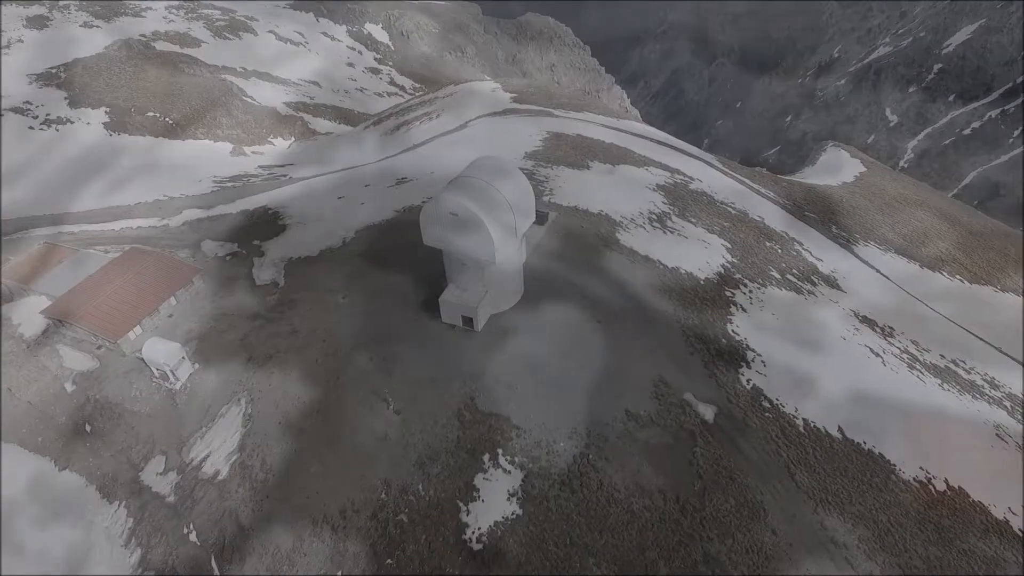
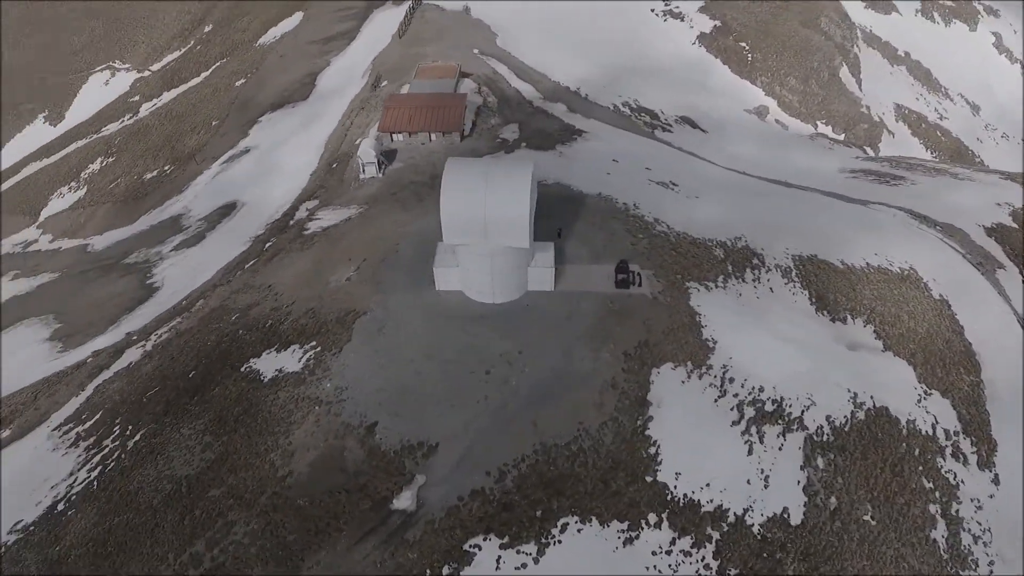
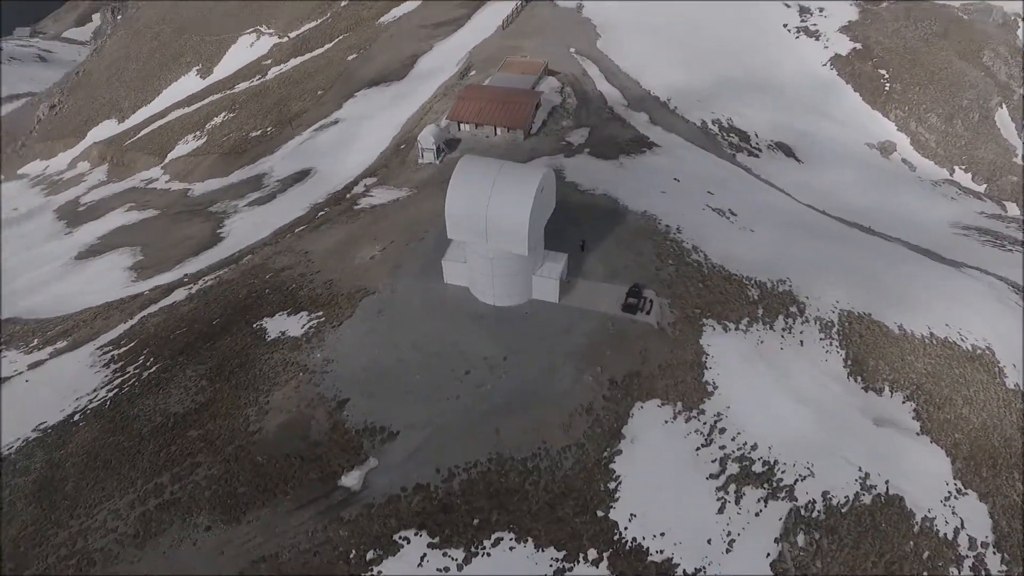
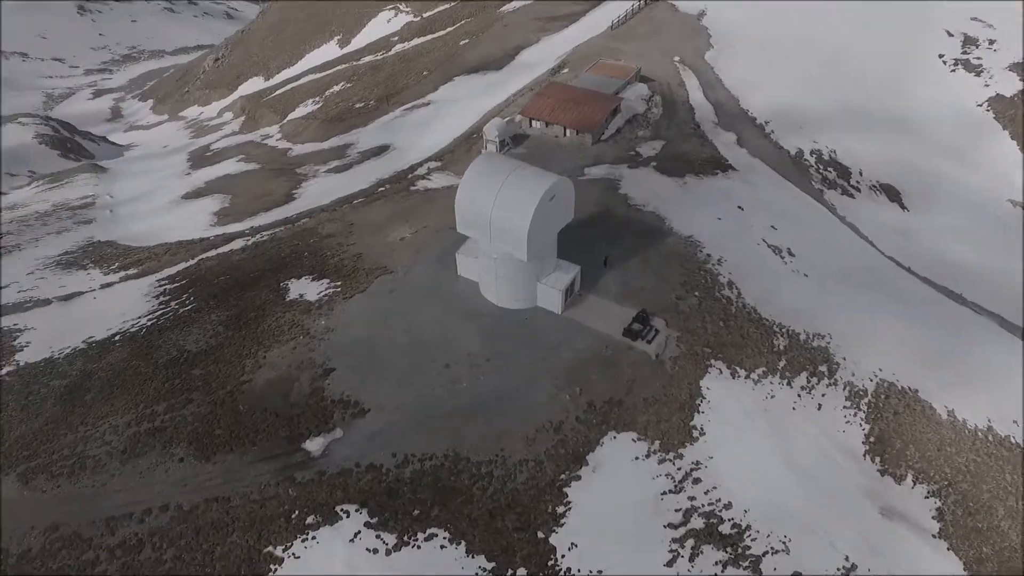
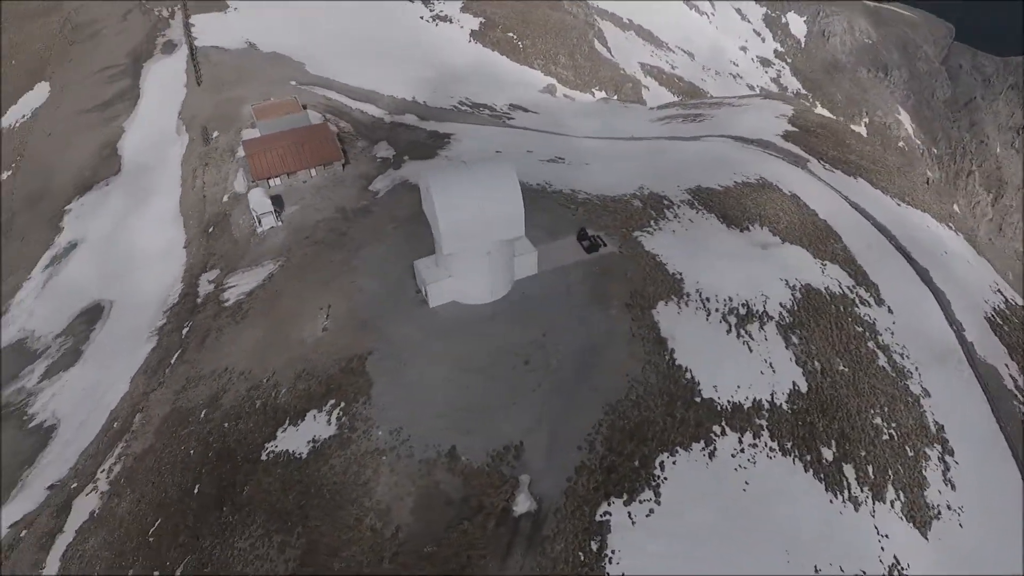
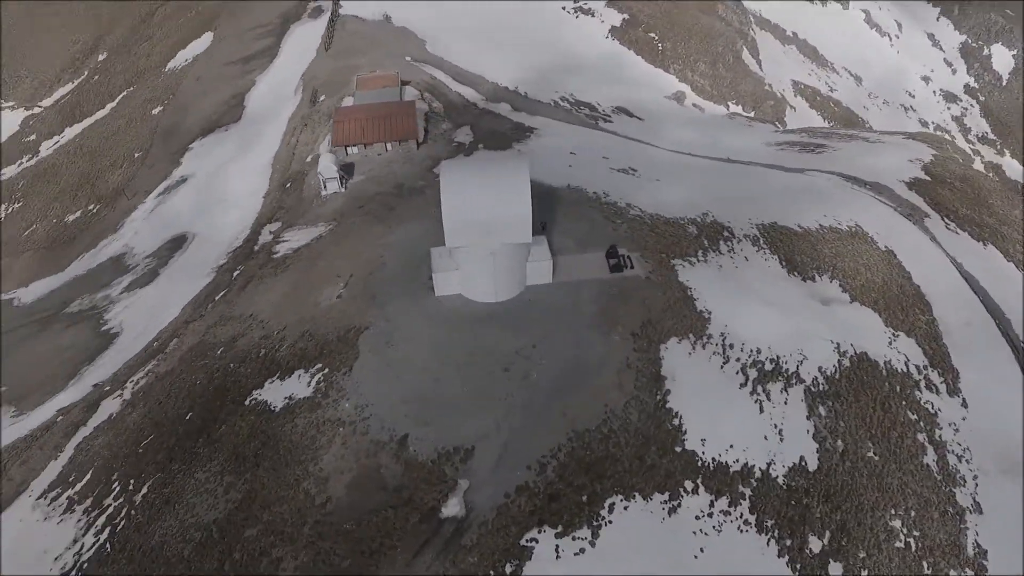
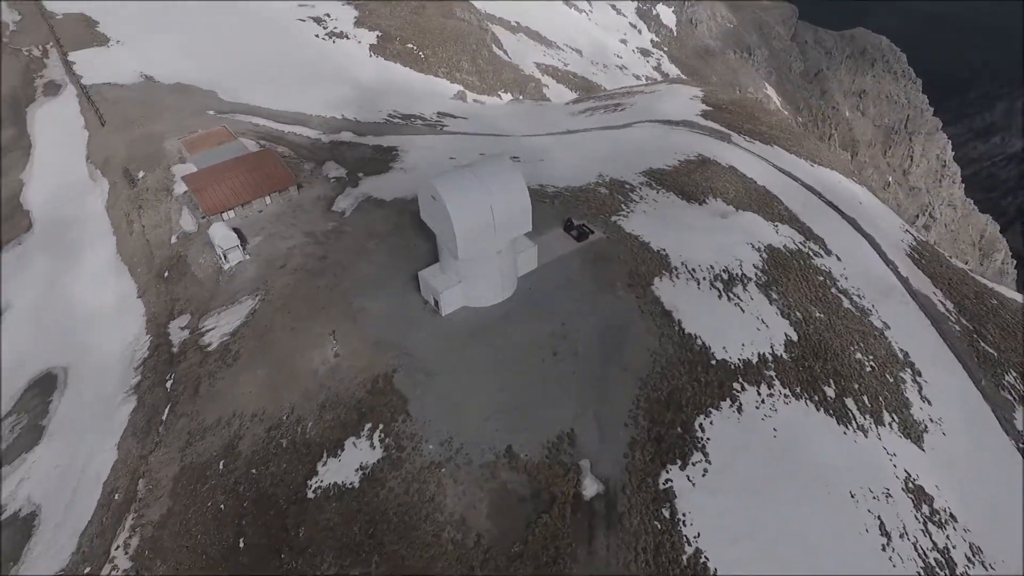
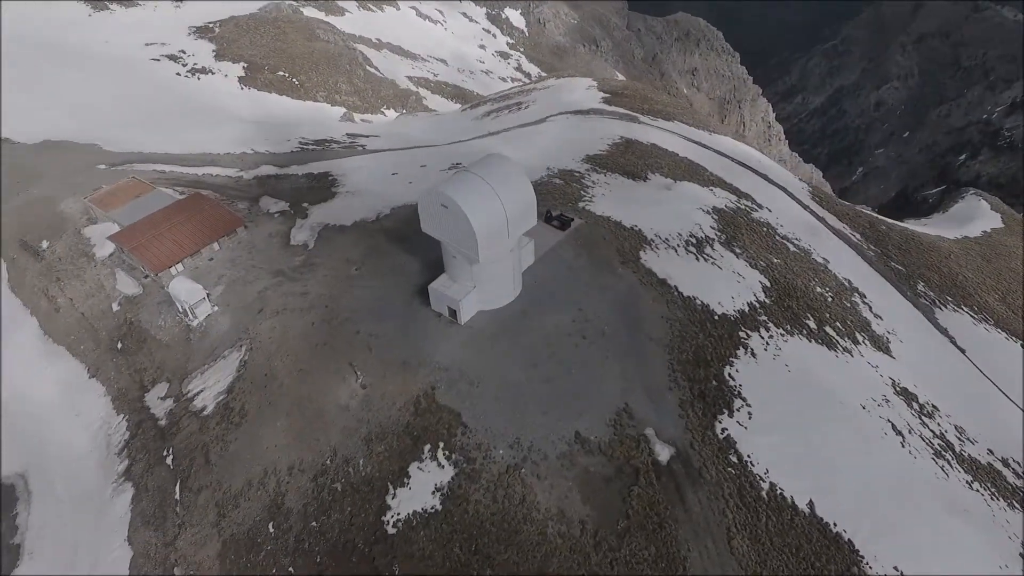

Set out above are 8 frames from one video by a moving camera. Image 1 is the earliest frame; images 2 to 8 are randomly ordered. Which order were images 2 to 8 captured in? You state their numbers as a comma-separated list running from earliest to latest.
8, 7, 5, 6, 2, 3, 4
